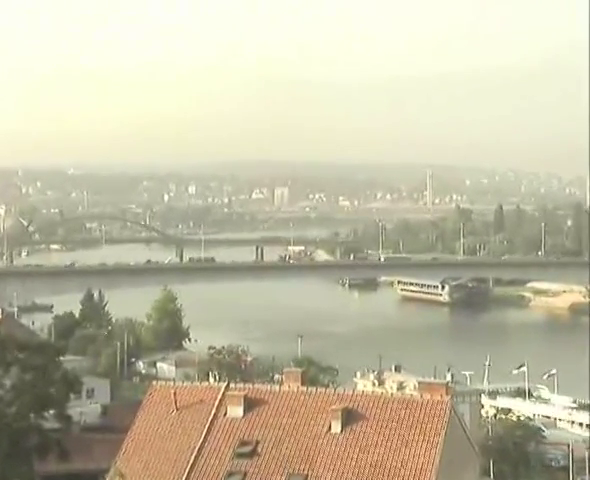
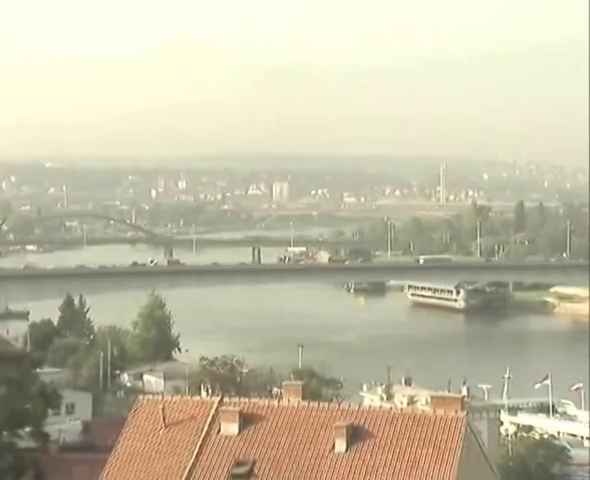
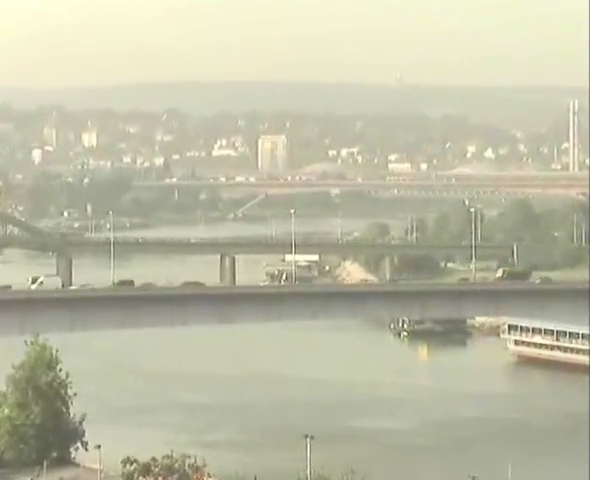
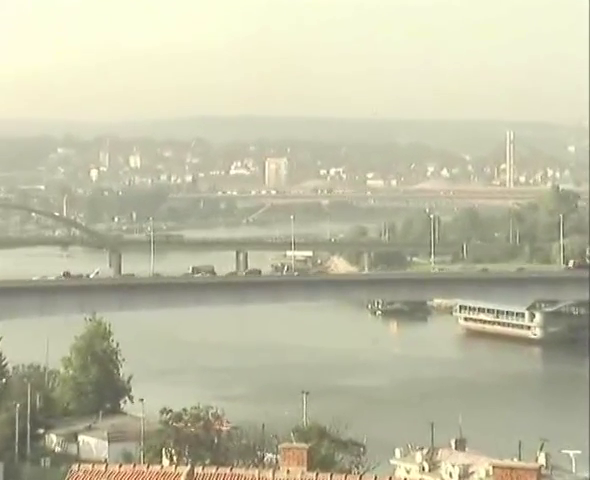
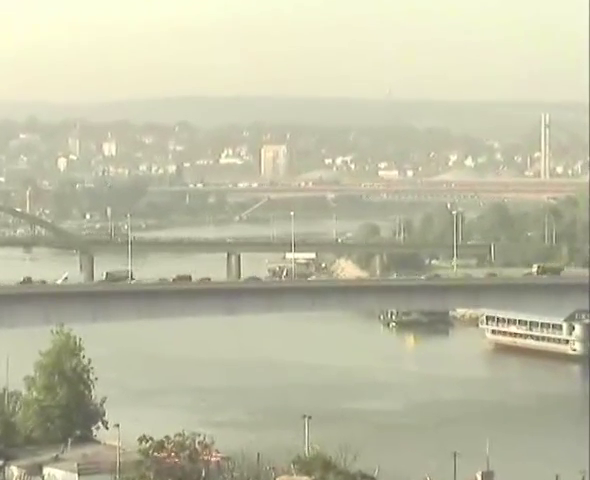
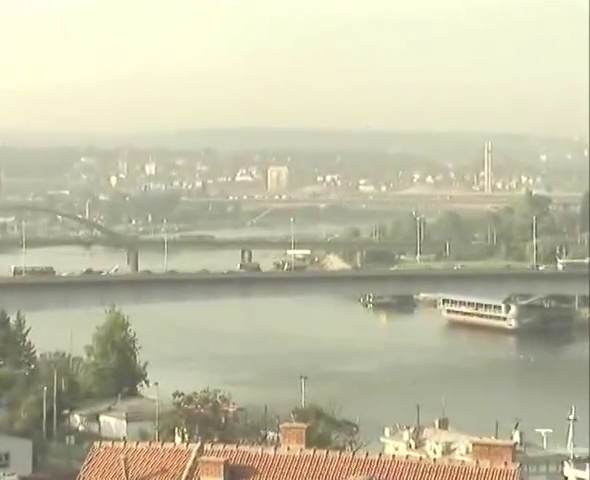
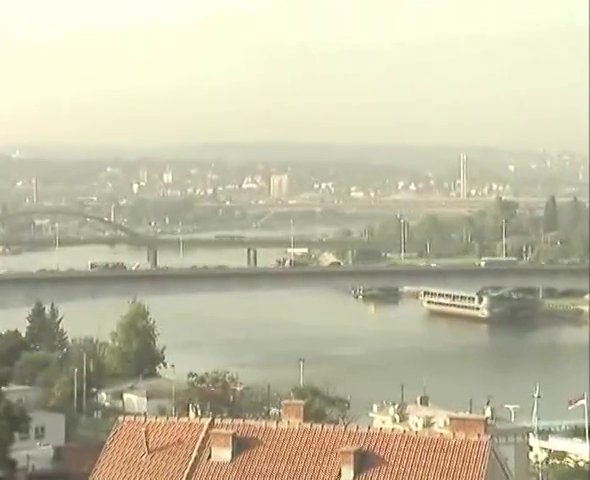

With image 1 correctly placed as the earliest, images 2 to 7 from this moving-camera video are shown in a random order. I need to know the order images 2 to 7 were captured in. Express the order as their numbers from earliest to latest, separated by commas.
2, 7, 6, 4, 5, 3
